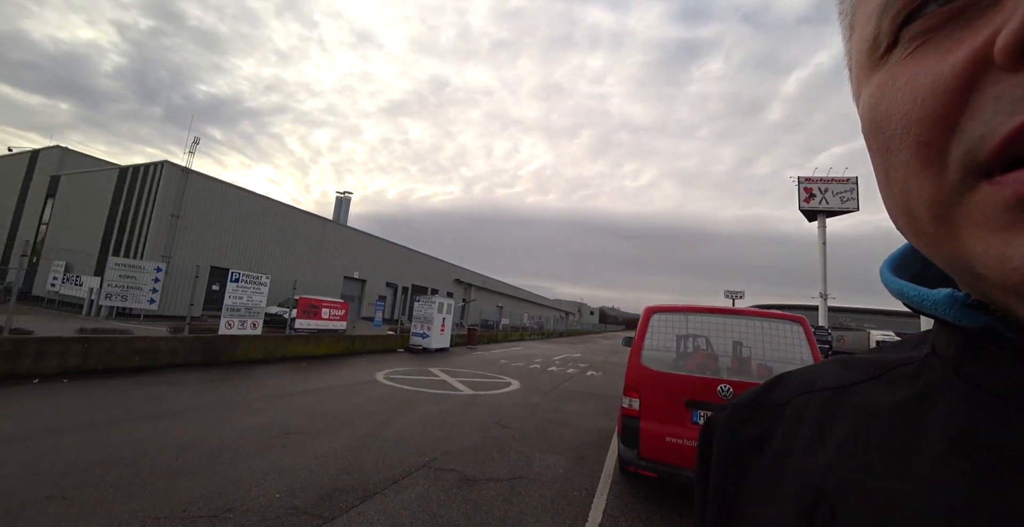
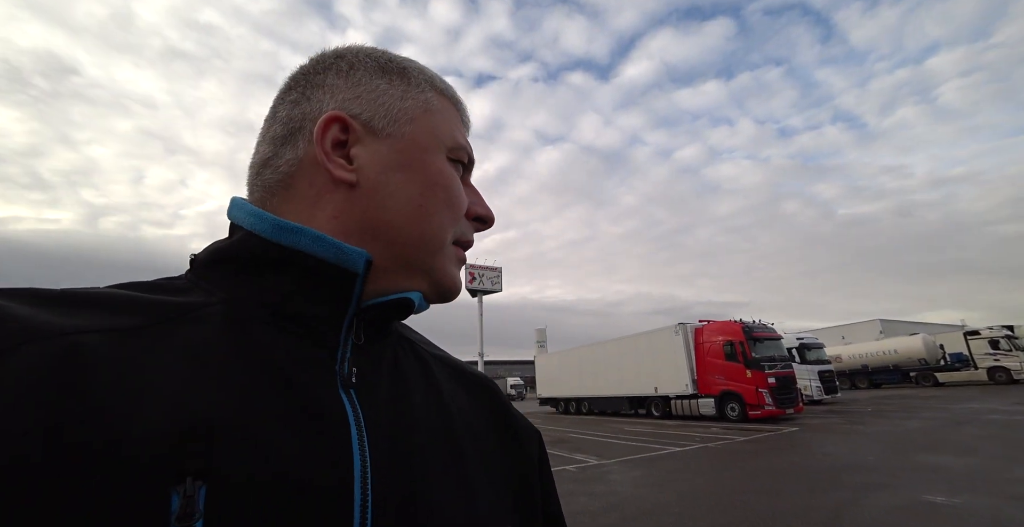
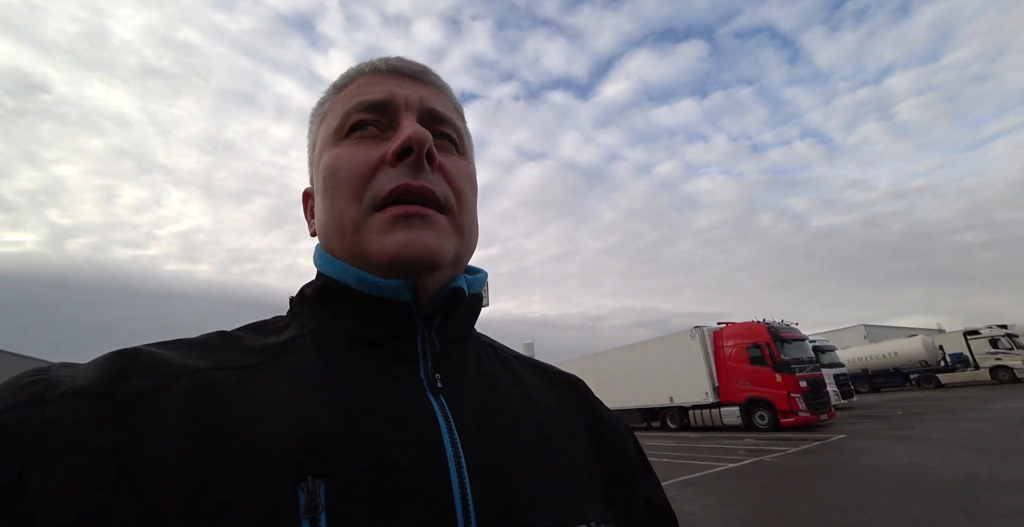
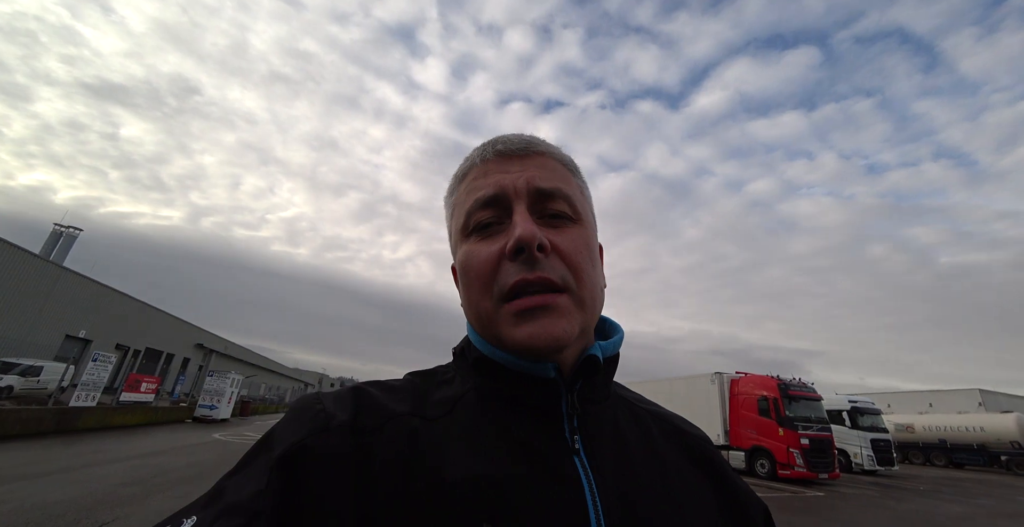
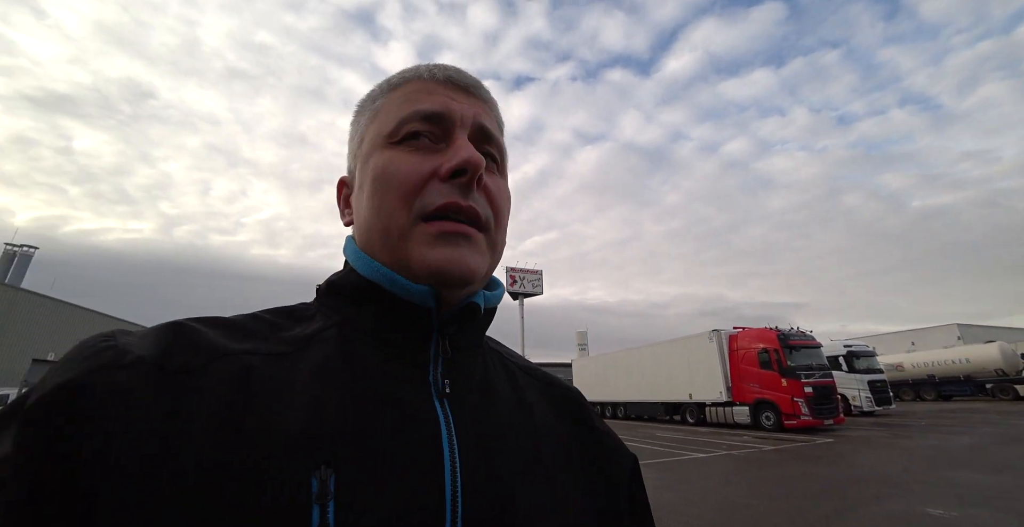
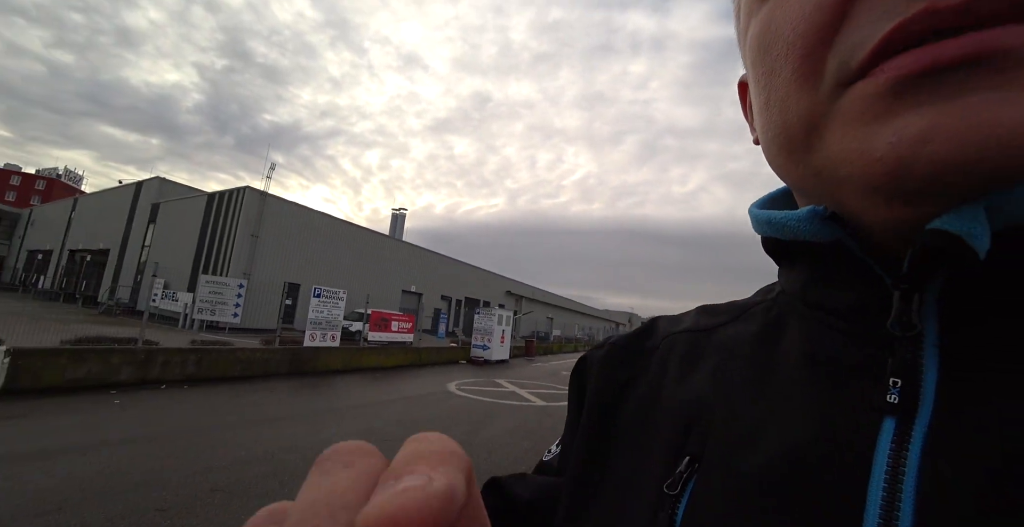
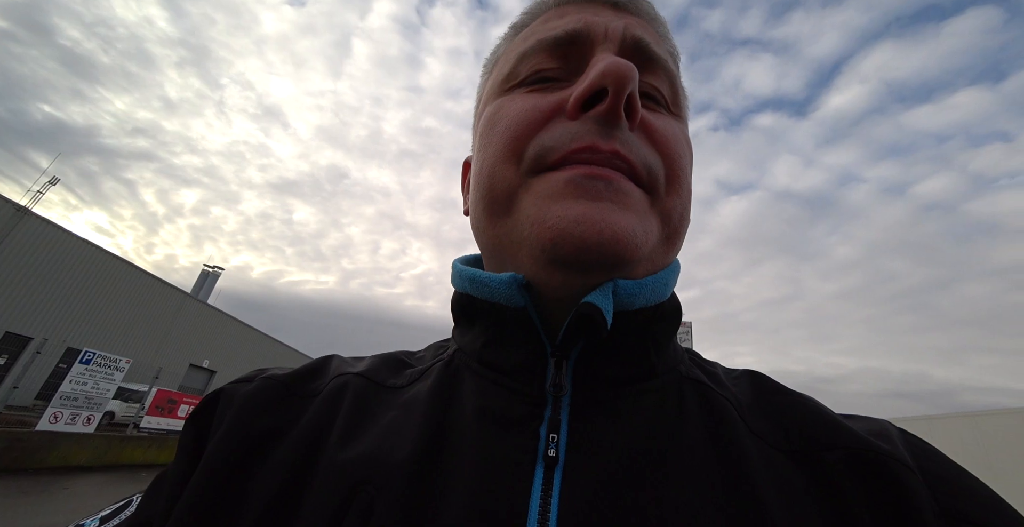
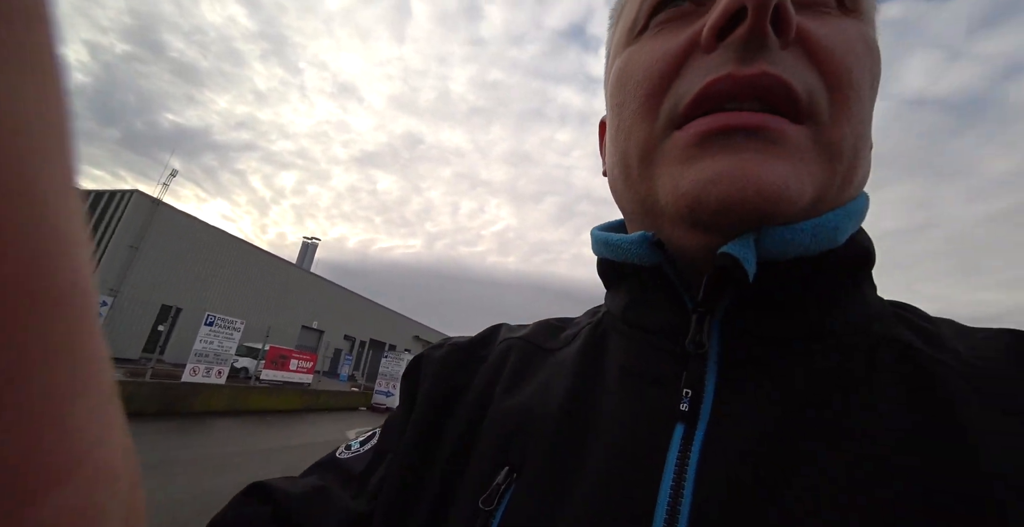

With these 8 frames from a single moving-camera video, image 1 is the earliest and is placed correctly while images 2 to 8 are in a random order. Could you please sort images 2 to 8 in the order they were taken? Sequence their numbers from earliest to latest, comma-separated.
6, 8, 7, 3, 2, 5, 4
